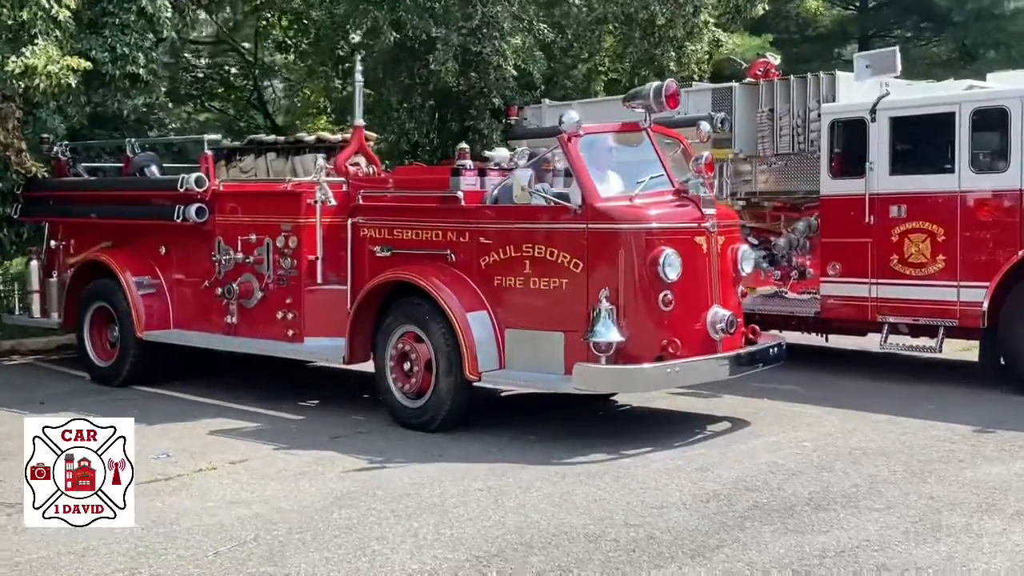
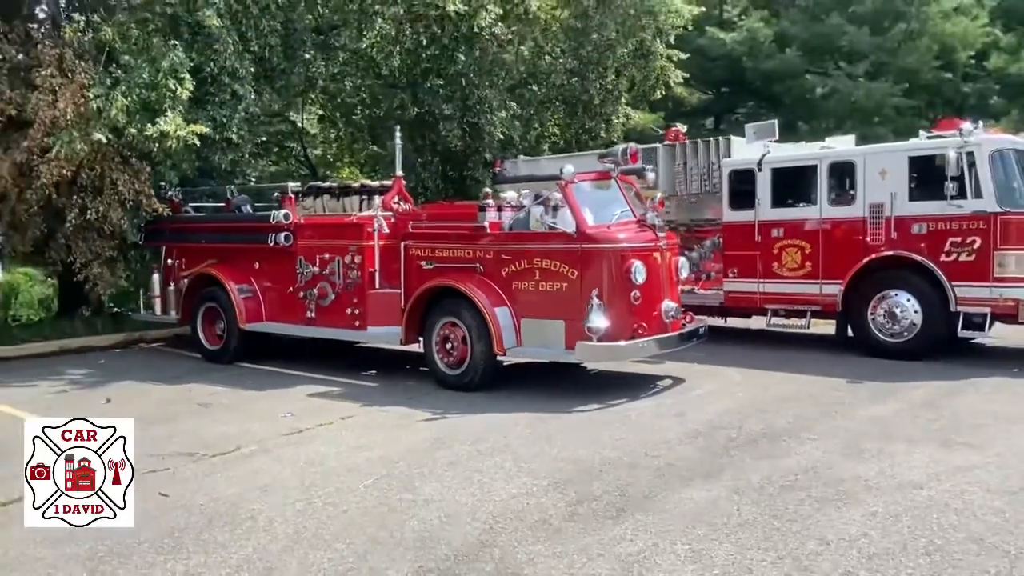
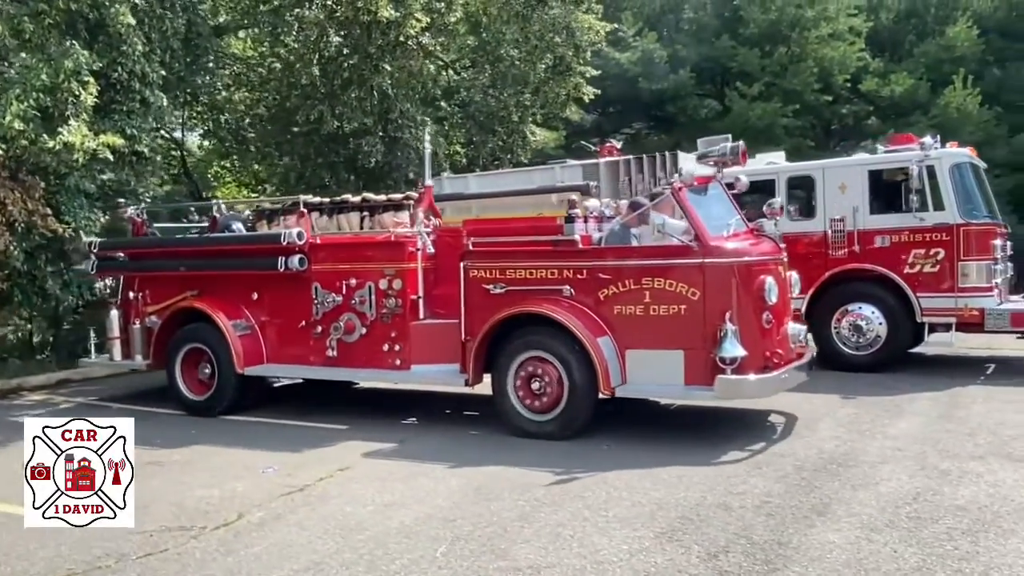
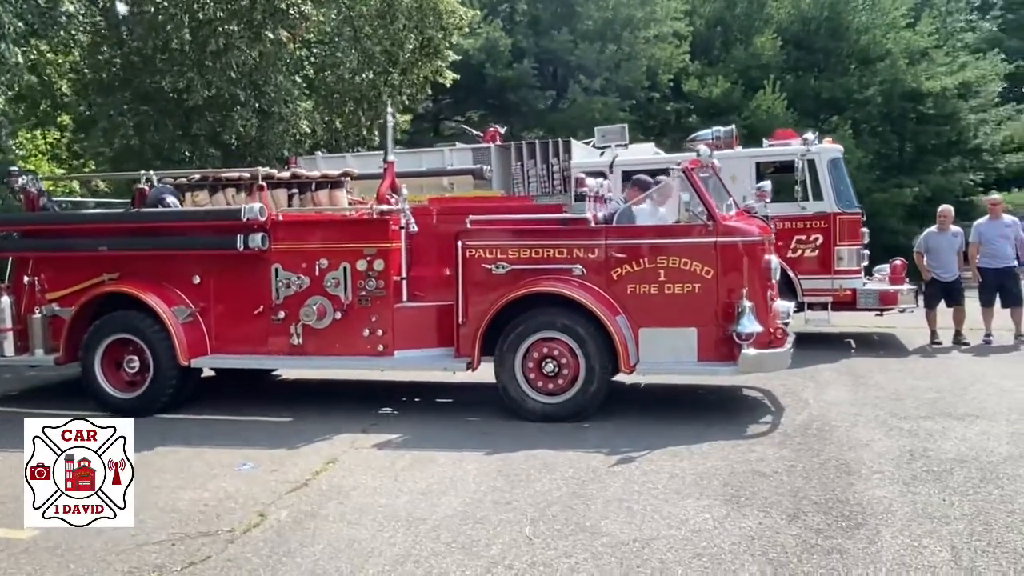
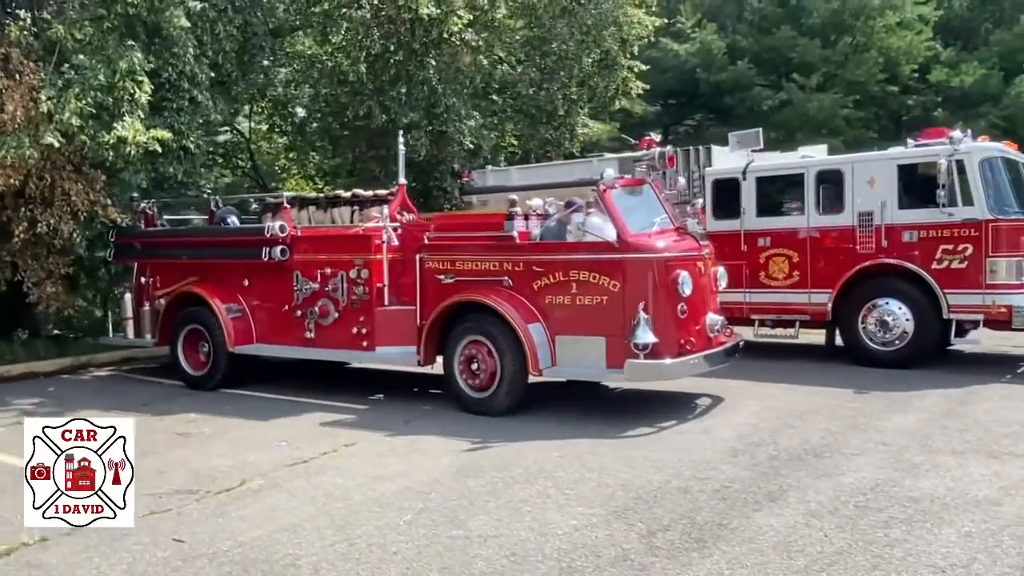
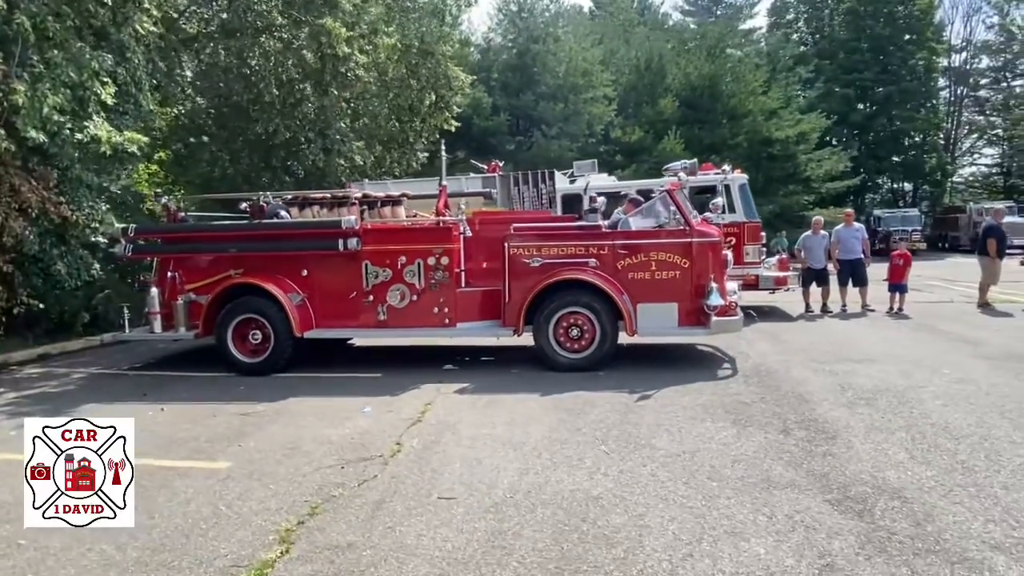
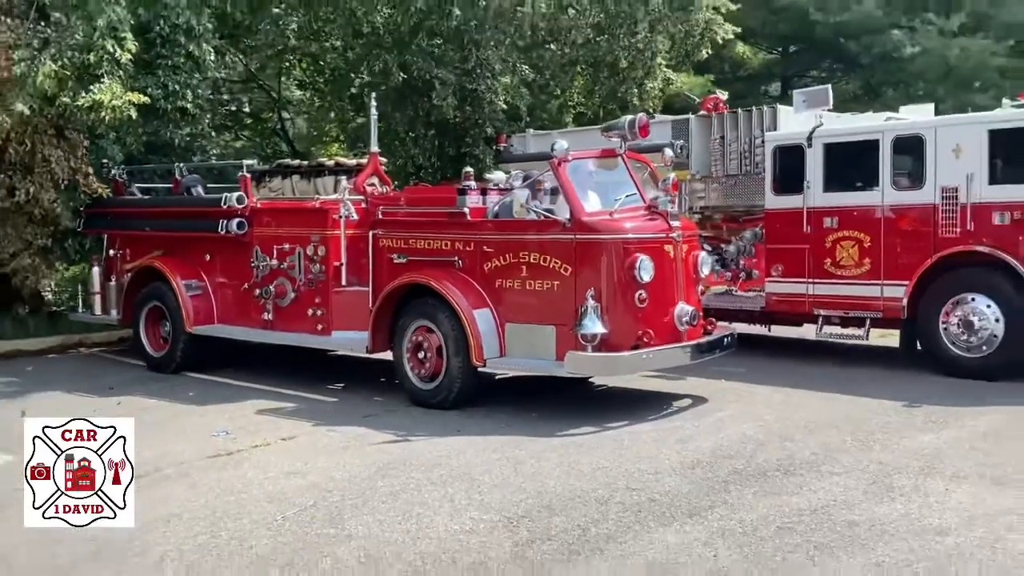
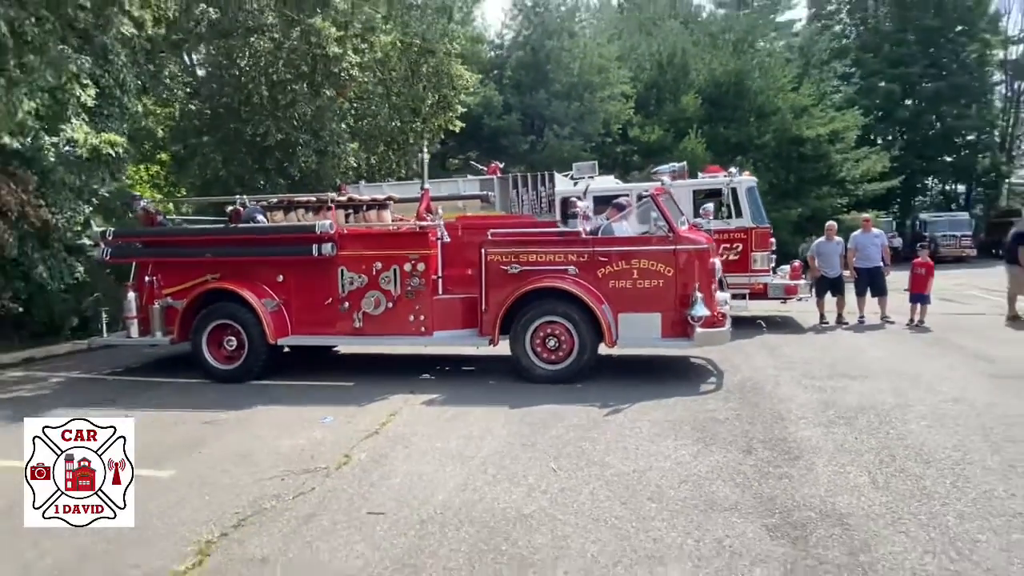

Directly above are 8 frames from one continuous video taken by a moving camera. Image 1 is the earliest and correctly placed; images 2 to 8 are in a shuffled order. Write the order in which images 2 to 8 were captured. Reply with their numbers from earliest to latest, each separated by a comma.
7, 2, 5, 3, 4, 8, 6
